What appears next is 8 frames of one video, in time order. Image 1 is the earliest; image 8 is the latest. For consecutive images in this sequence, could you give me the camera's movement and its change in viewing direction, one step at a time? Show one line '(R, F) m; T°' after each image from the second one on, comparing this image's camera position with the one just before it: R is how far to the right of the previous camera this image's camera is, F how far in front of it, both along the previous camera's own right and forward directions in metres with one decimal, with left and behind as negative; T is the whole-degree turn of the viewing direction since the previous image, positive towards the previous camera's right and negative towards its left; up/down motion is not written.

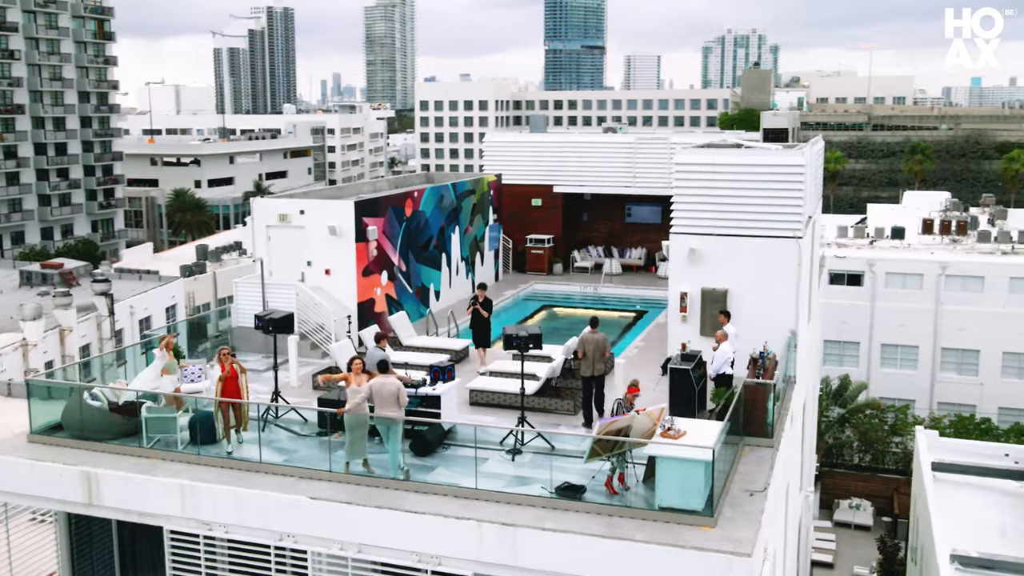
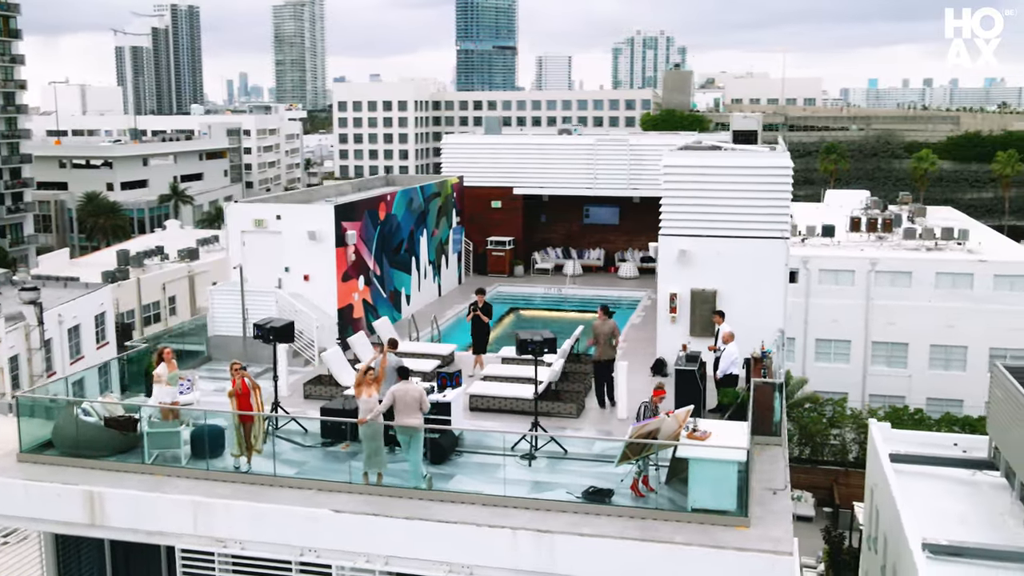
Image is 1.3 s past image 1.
(-1.3, +0.1) m; +5°
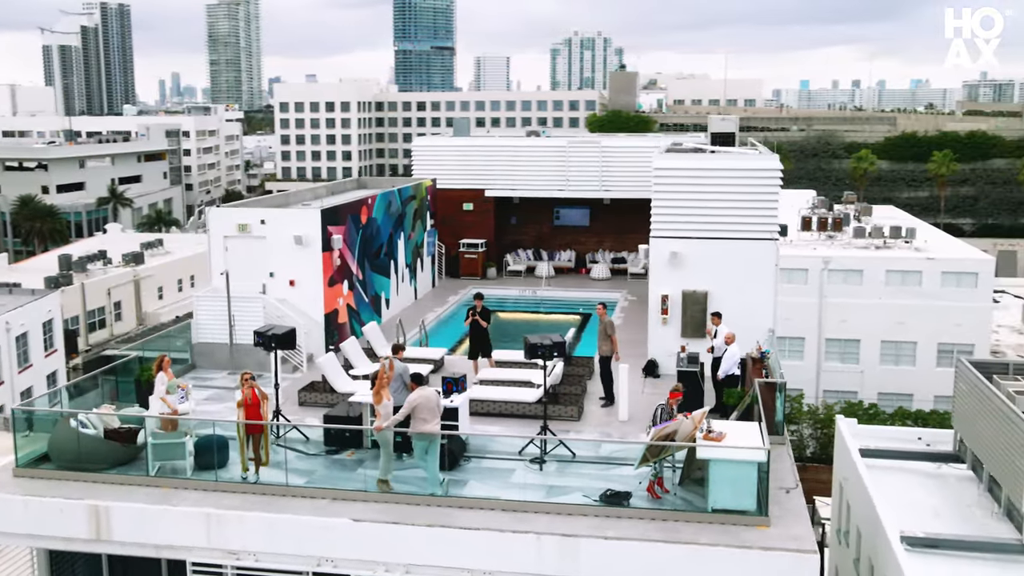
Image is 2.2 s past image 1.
(-0.9, 0.0) m; +3°
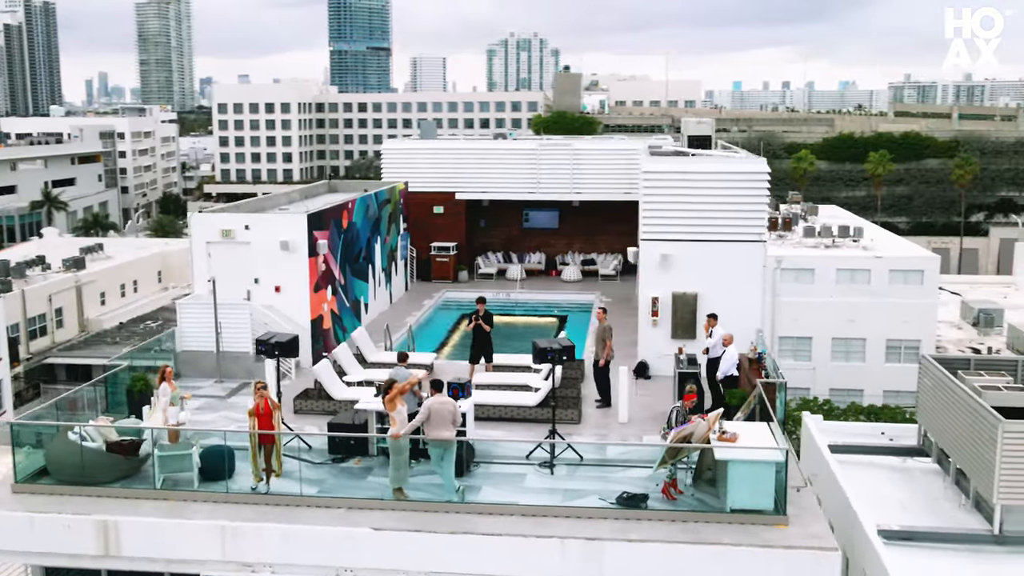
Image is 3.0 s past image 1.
(-0.9, 0.0) m; +3°
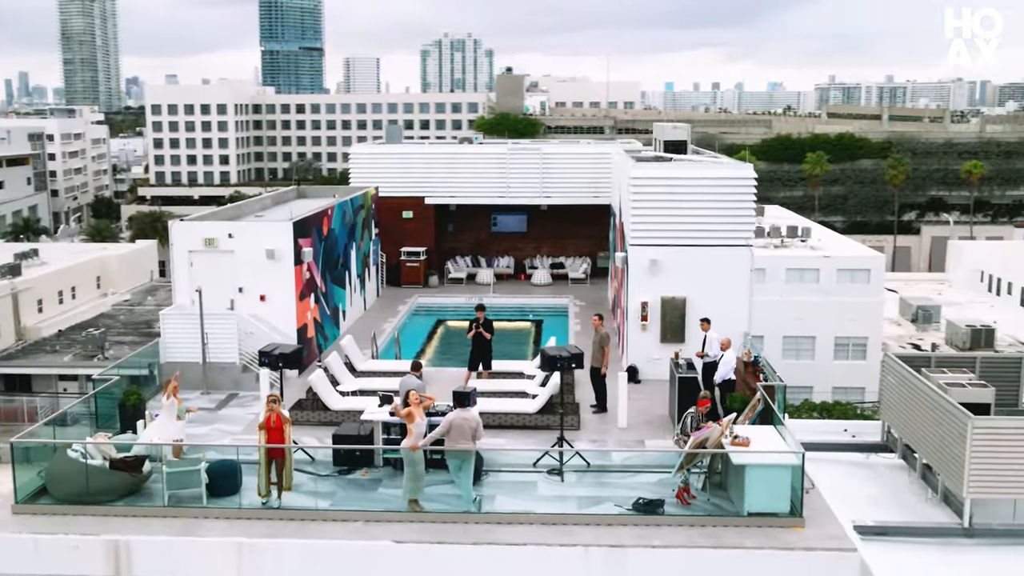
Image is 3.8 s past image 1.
(-0.9, 0.0) m; +4°
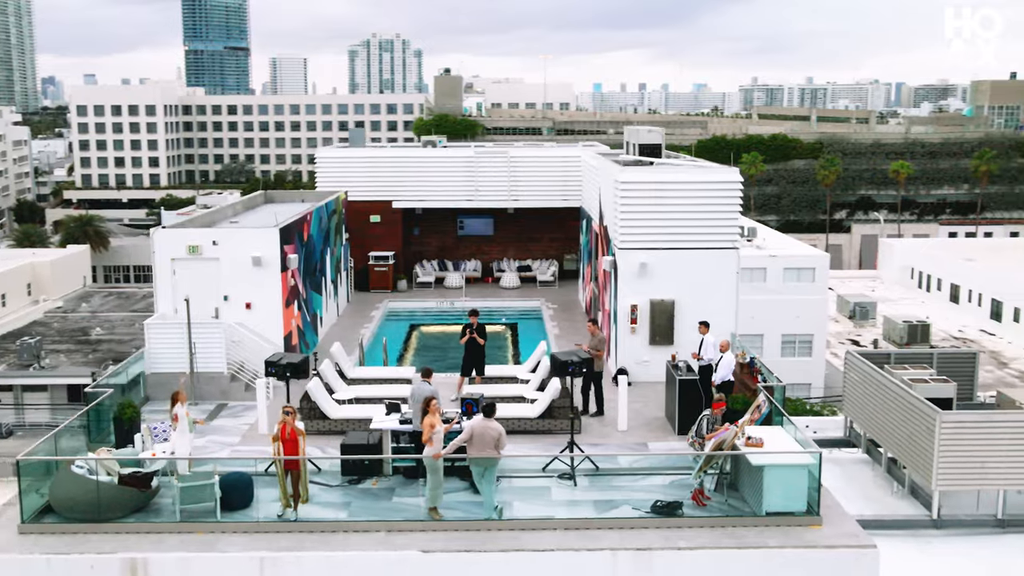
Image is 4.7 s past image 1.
(-1.0, 0.0) m; +4°
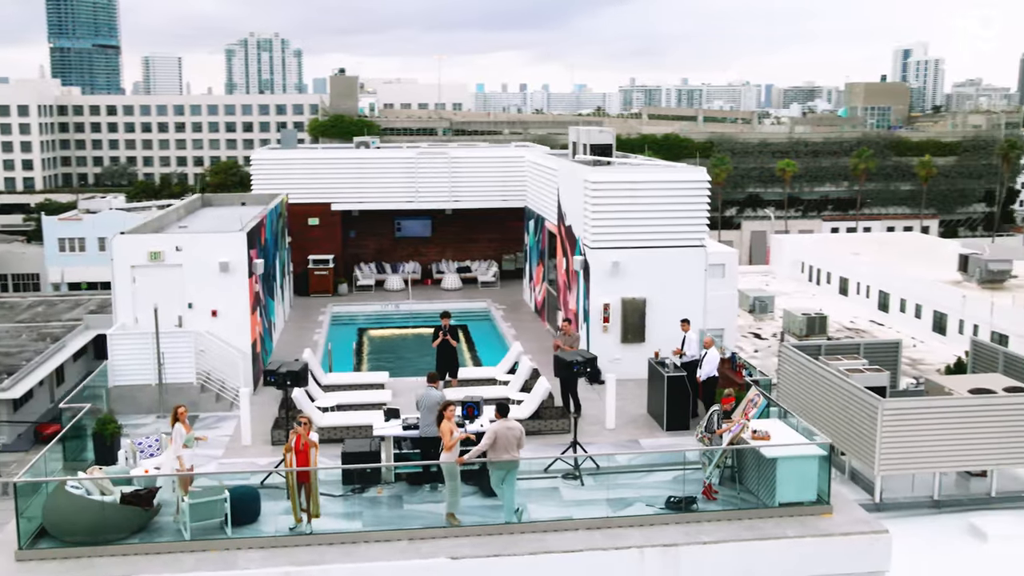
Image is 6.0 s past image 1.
(-1.5, +0.1) m; +6°
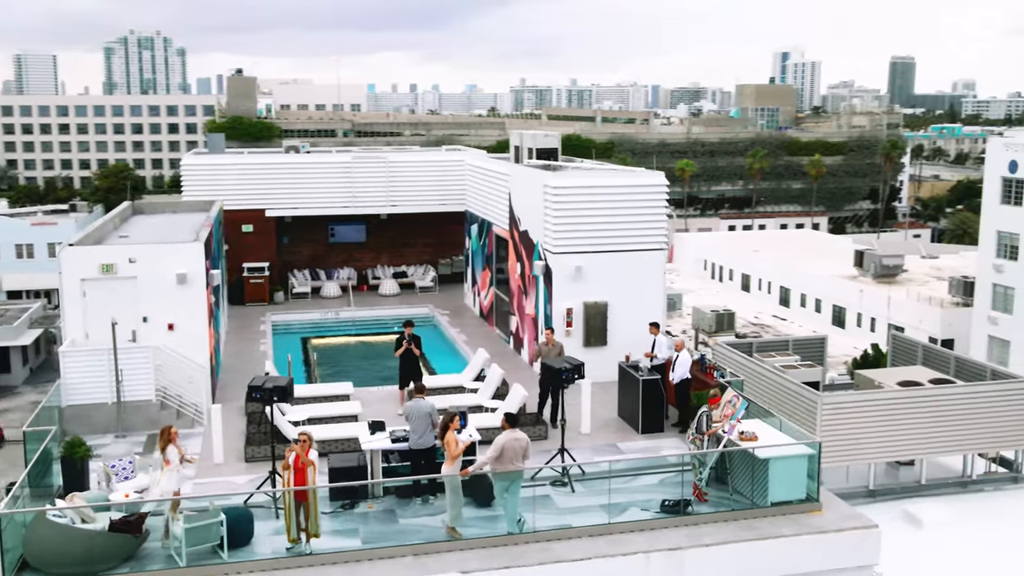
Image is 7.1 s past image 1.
(-1.2, +0.1) m; +6°
